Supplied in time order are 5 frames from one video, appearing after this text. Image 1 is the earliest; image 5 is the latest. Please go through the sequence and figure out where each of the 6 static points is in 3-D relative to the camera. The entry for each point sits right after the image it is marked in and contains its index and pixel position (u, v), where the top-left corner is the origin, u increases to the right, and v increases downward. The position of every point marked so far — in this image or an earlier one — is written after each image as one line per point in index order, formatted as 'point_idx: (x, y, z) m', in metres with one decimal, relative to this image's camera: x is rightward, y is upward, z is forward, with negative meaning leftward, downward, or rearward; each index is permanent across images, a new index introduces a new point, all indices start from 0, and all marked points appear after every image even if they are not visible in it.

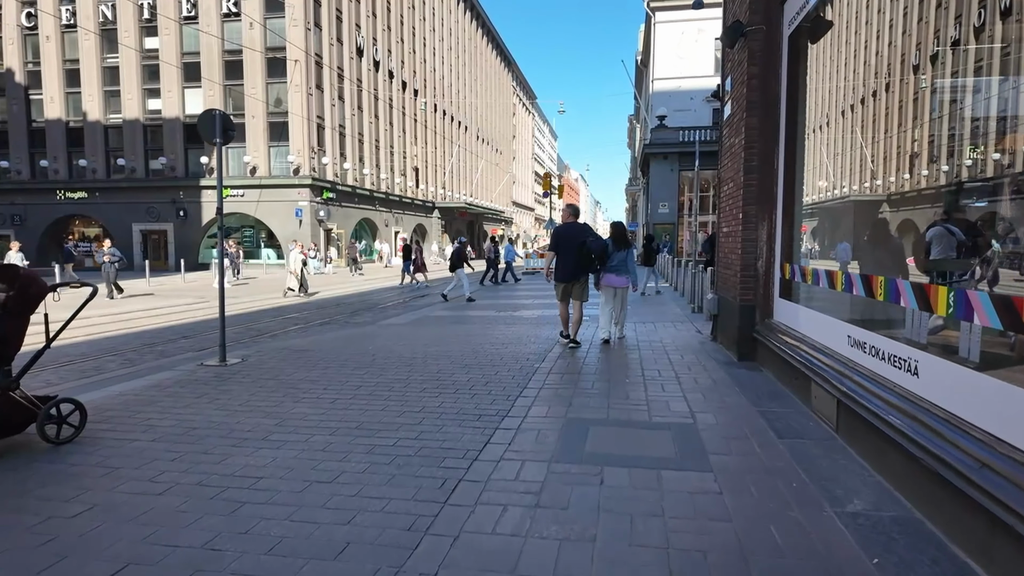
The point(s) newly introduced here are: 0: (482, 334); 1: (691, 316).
0: (-0.5, -0.8, +10.4) m
1: (+3.5, -0.6, +11.4) m
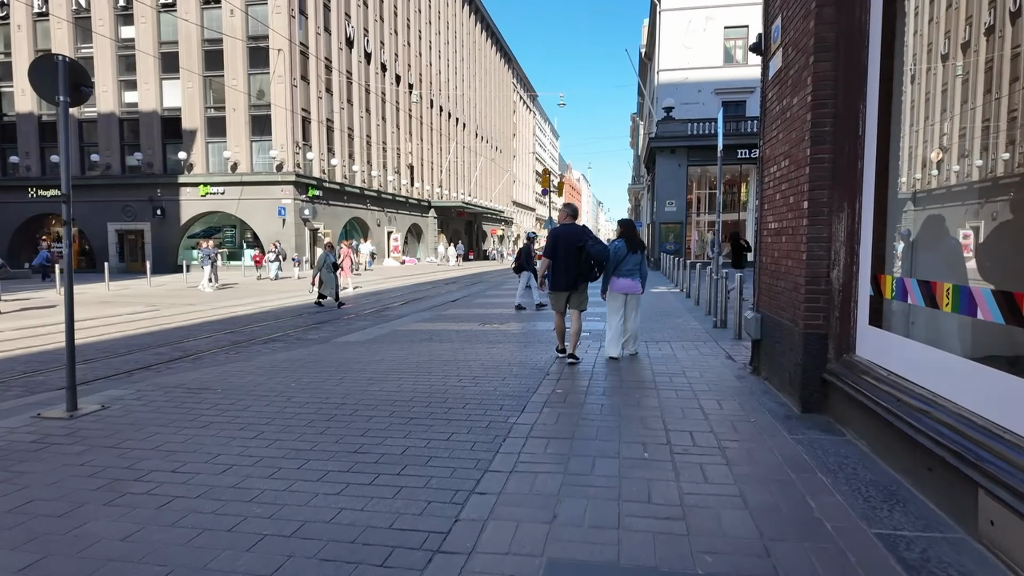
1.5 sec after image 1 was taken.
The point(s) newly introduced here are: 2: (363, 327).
0: (-0.8, -0.9, +8.3) m
1: (+3.3, -0.7, +9.4) m
2: (-2.9, -0.8, +11.6) m
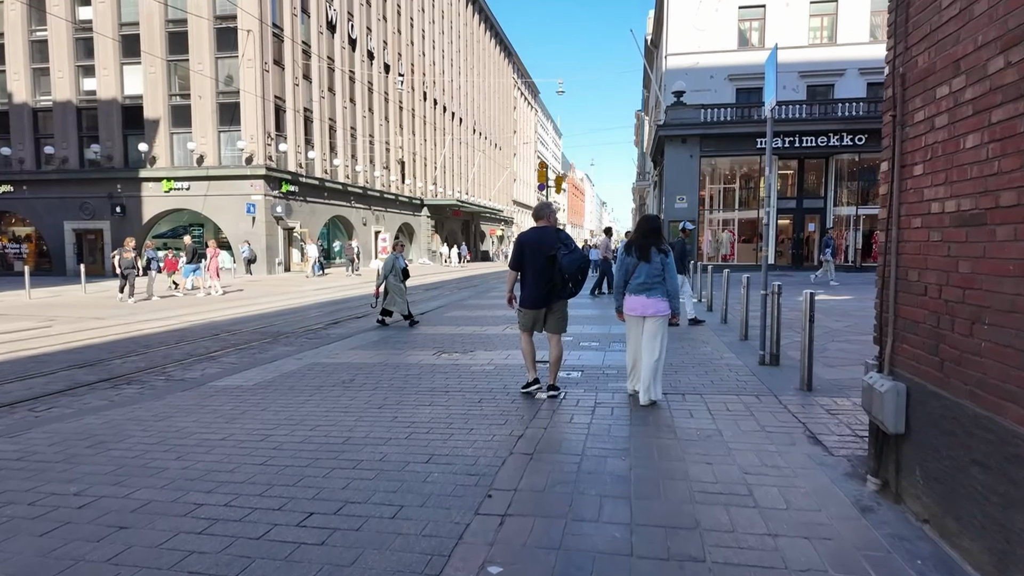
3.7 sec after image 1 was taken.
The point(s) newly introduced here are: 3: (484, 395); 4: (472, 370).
0: (-1.3, -1.2, +5.3) m
1: (+2.8, -1.0, +6.4) m
2: (-3.4, -1.0, +8.6) m
3: (-0.3, -1.1, +5.9) m
4: (-0.5, -1.0, +7.2) m
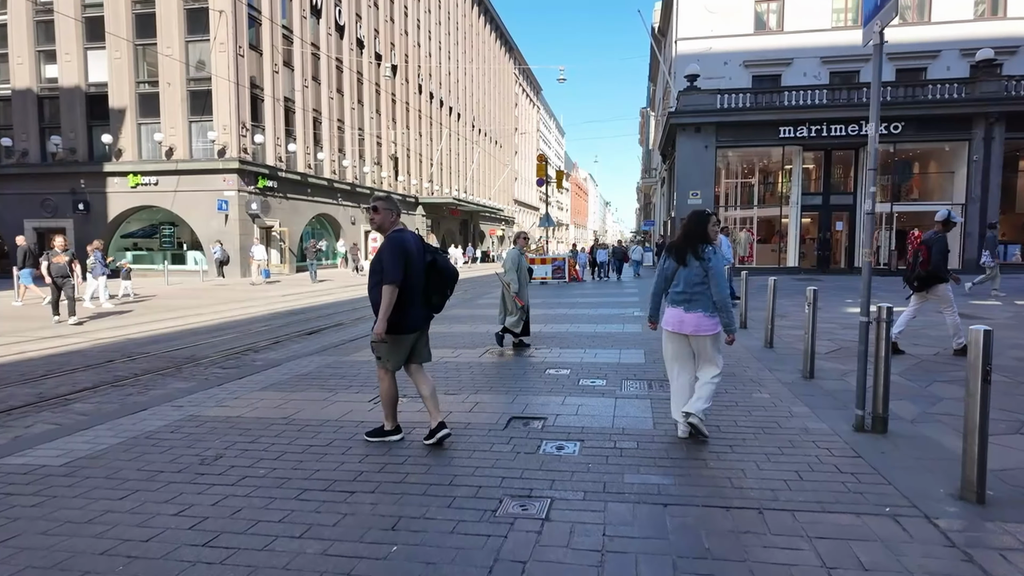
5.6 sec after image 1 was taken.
0: (-1.6, -1.3, +2.9) m
1: (+2.4, -1.2, +3.9) m
2: (-3.7, -1.2, +6.2) m
3: (-0.6, -1.3, +3.4) m
4: (-0.8, -1.2, +4.8) m
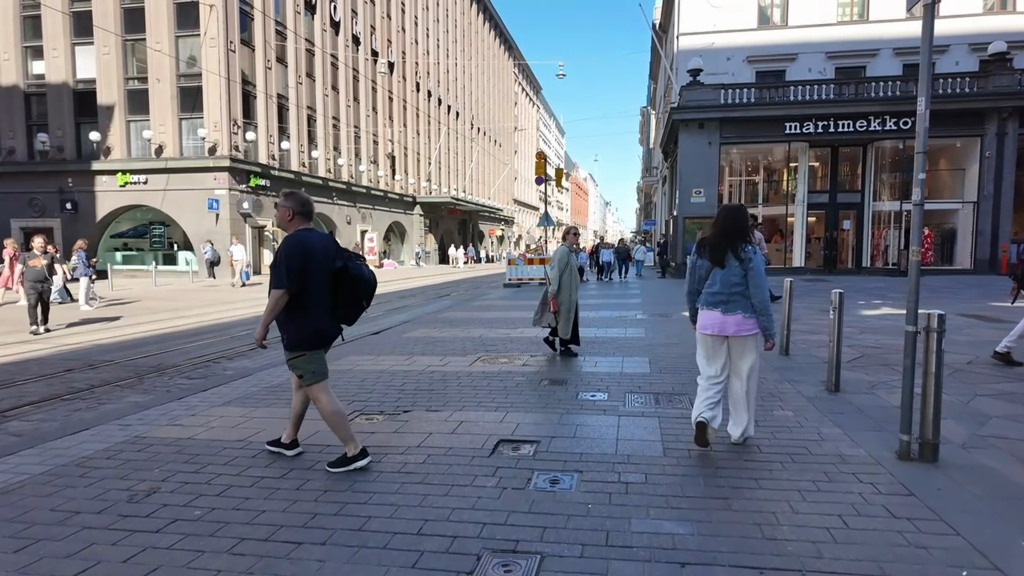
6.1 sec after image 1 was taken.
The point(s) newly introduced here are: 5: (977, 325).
0: (-1.7, -1.4, +2.2) m
1: (+2.3, -1.2, +3.2) m
2: (-3.8, -1.2, +5.5) m
3: (-0.7, -1.3, +2.7) m
4: (-0.9, -1.2, +4.1) m
5: (+8.2, -0.6, +10.3) m
